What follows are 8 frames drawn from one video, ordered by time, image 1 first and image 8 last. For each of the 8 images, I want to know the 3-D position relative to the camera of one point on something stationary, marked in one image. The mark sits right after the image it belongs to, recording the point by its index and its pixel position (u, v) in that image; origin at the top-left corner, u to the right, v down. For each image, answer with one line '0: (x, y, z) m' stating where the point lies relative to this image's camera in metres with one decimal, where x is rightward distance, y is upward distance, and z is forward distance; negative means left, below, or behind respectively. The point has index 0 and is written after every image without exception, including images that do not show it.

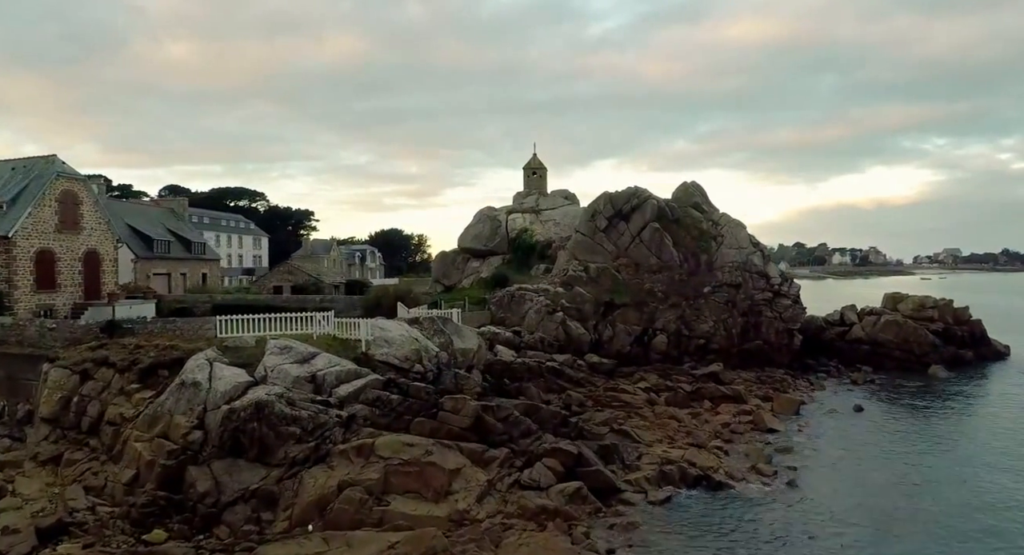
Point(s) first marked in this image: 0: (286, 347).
0: (-6.3, -1.9, +19.7) m
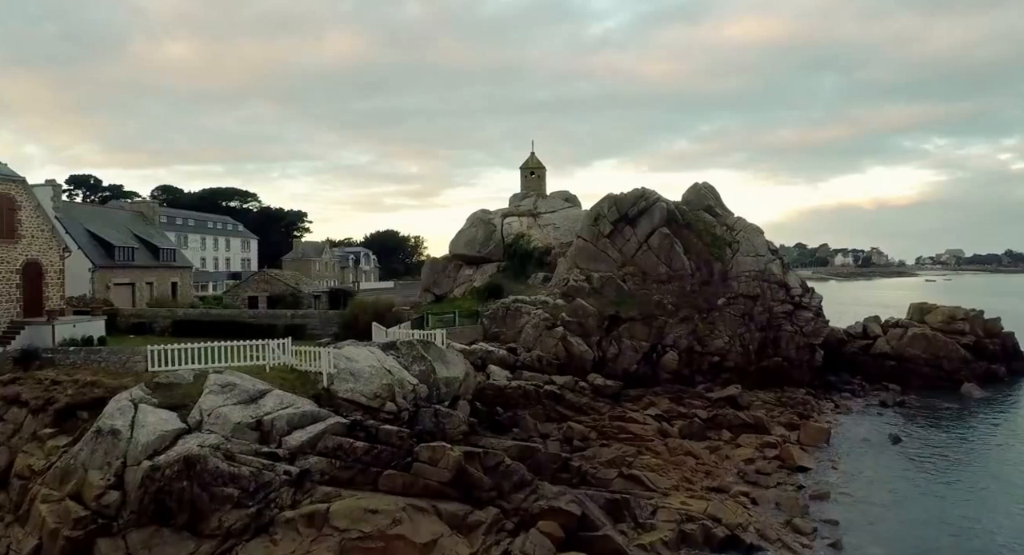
0: (-6.5, -2.5, +16.4) m
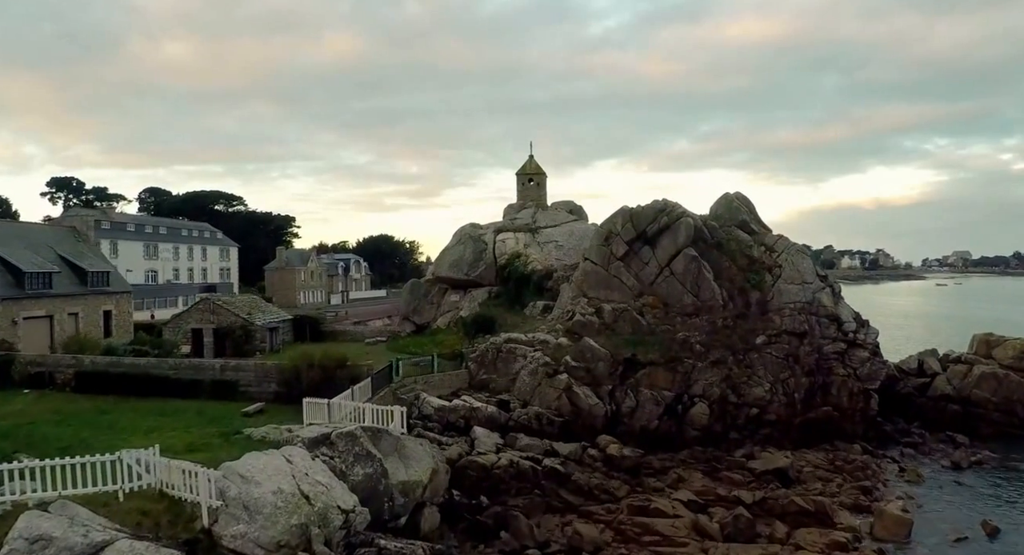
0: (-6.8, -3.7, +10.3) m
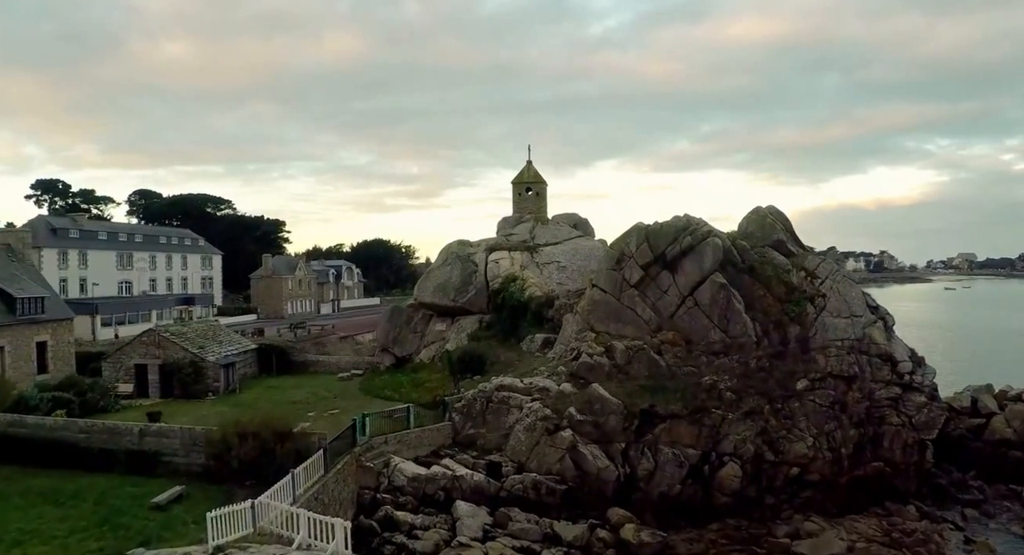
0: (-7.0, -4.8, +5.8) m
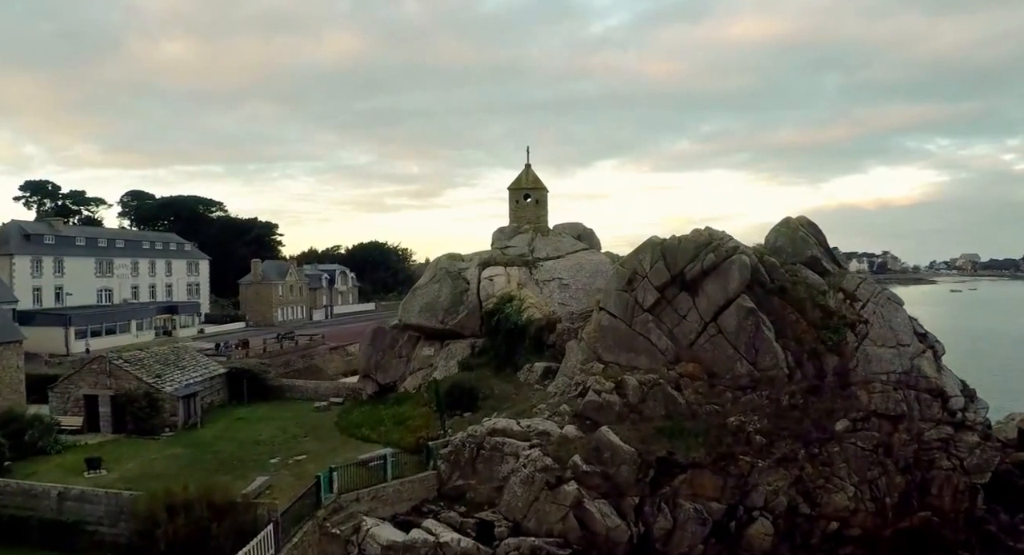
0: (-7.2, -5.5, +2.8) m
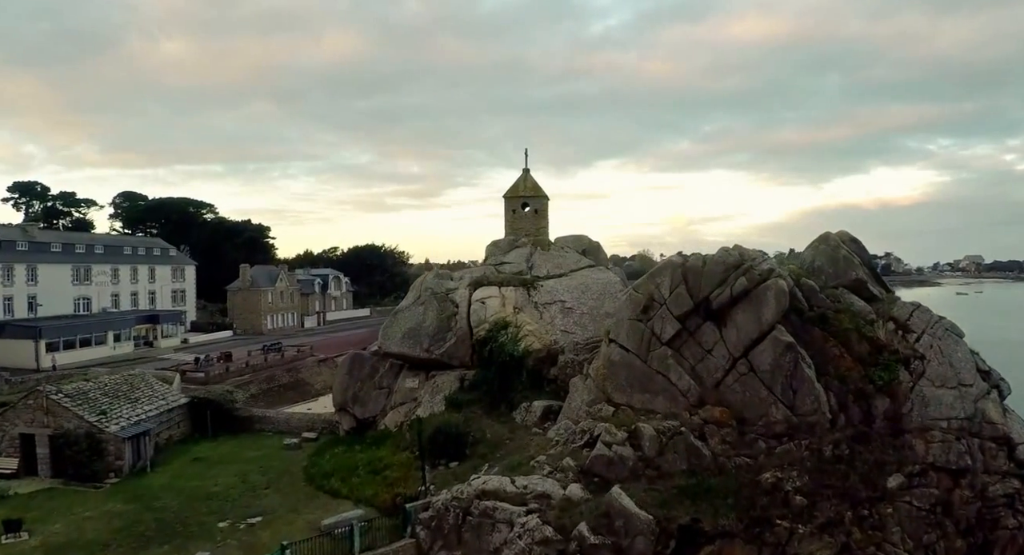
0: (-7.3, -6.1, -0.3) m
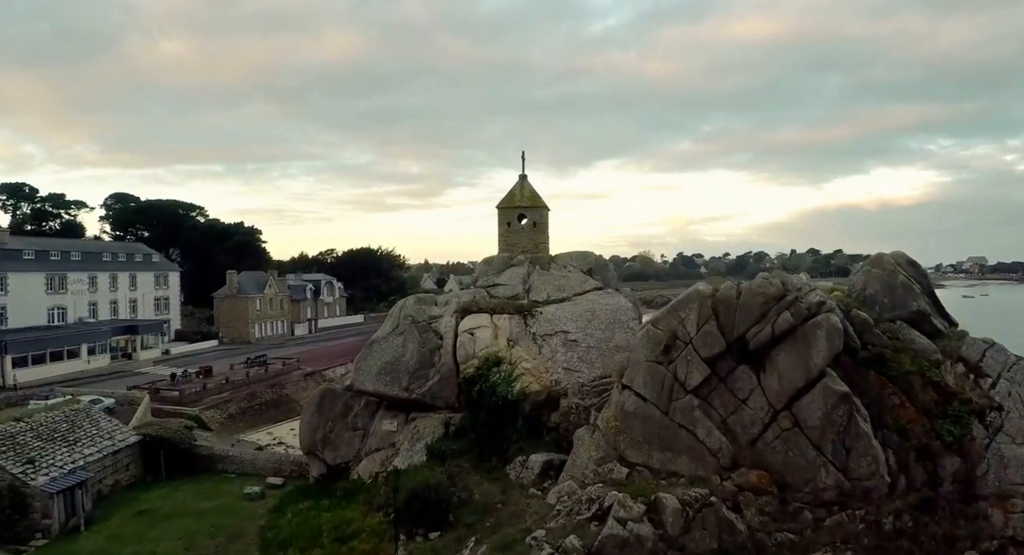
0: (-7.5, -6.8, -3.4) m
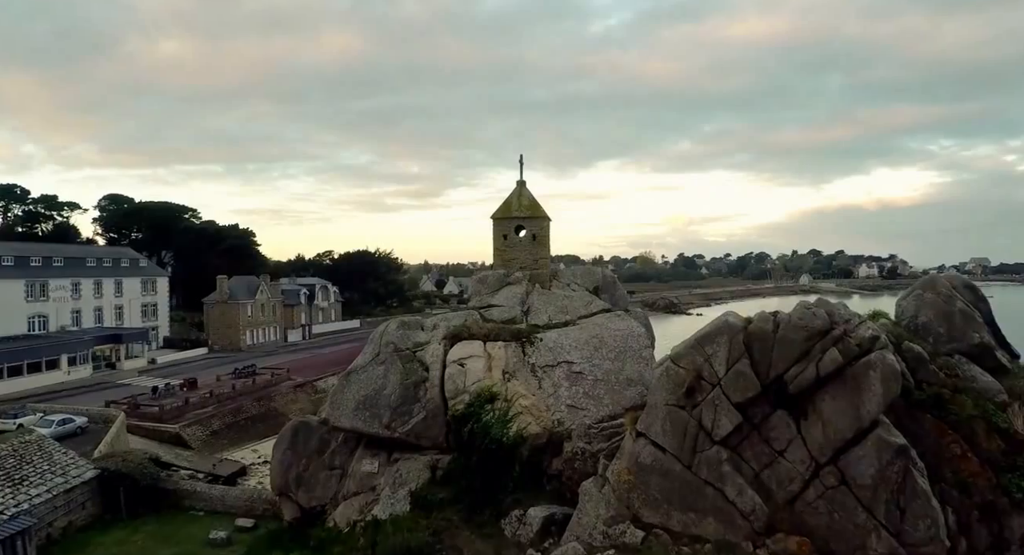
0: (-7.6, -7.3, -5.6) m
